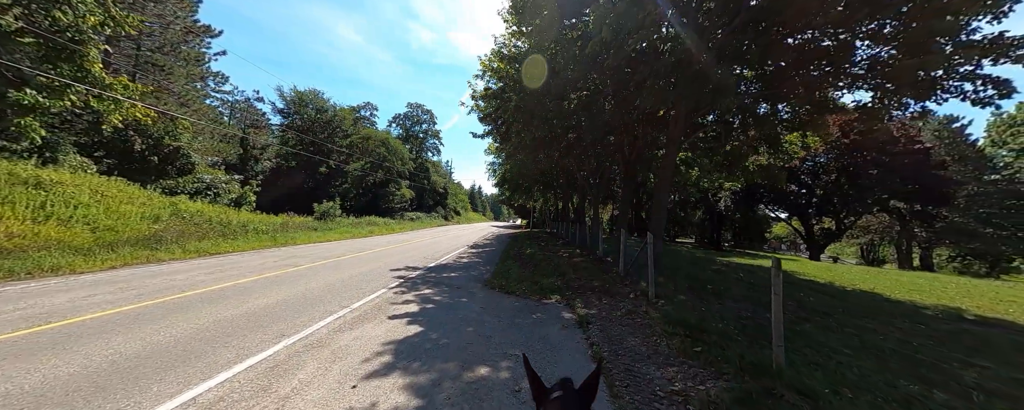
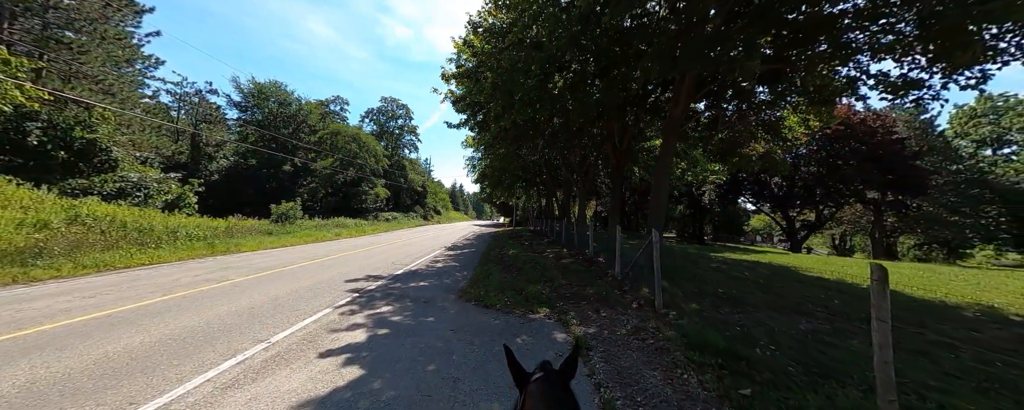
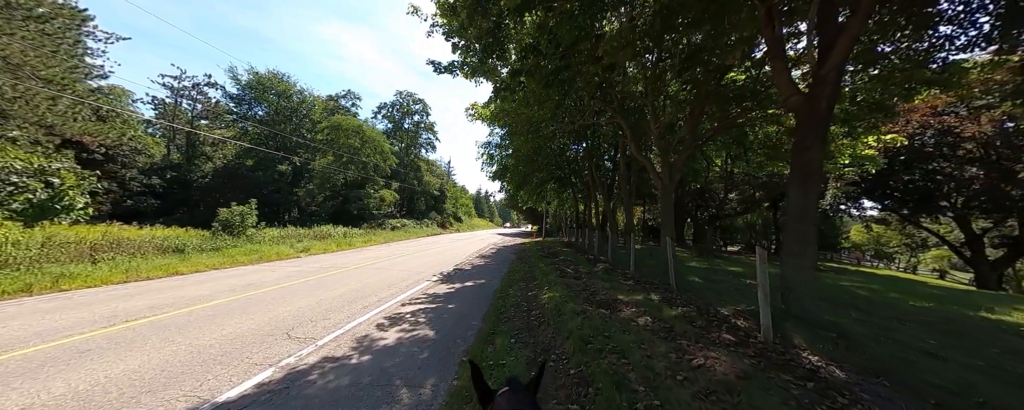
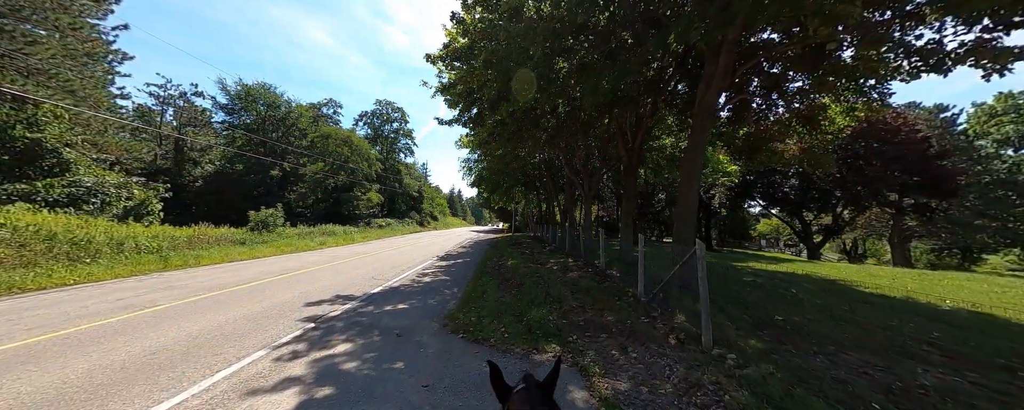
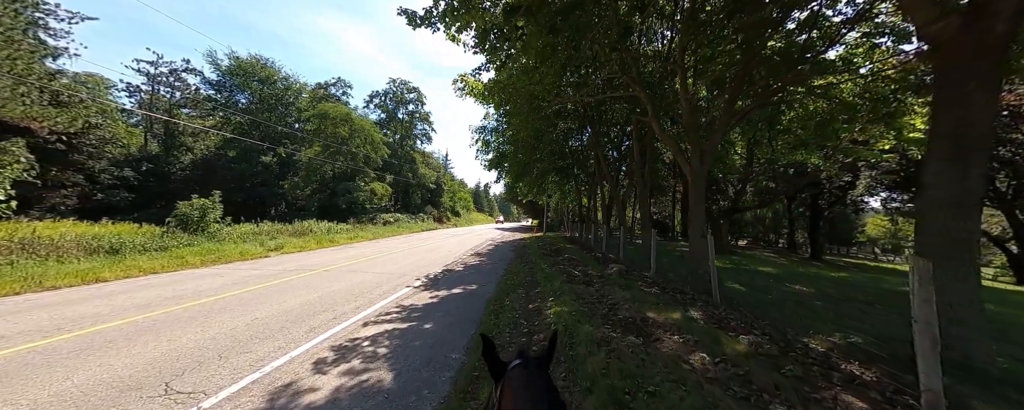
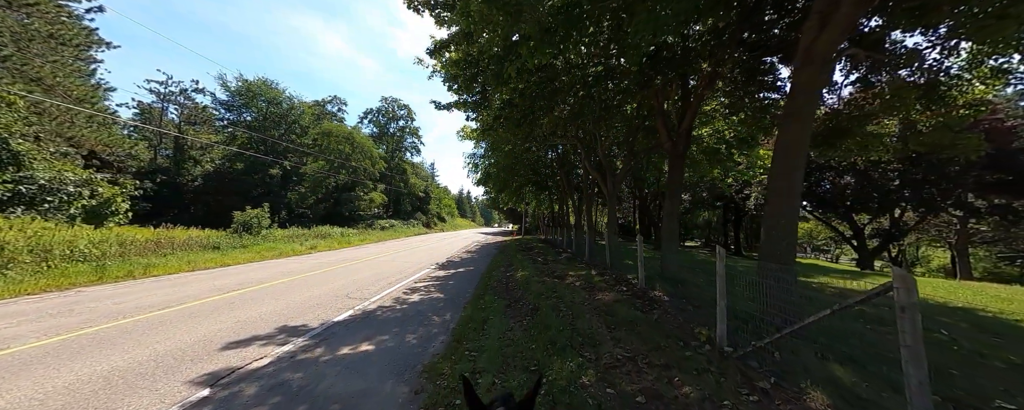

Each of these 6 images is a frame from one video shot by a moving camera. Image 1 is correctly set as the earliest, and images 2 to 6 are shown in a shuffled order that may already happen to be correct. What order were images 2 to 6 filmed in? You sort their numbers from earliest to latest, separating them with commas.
2, 4, 6, 3, 5
